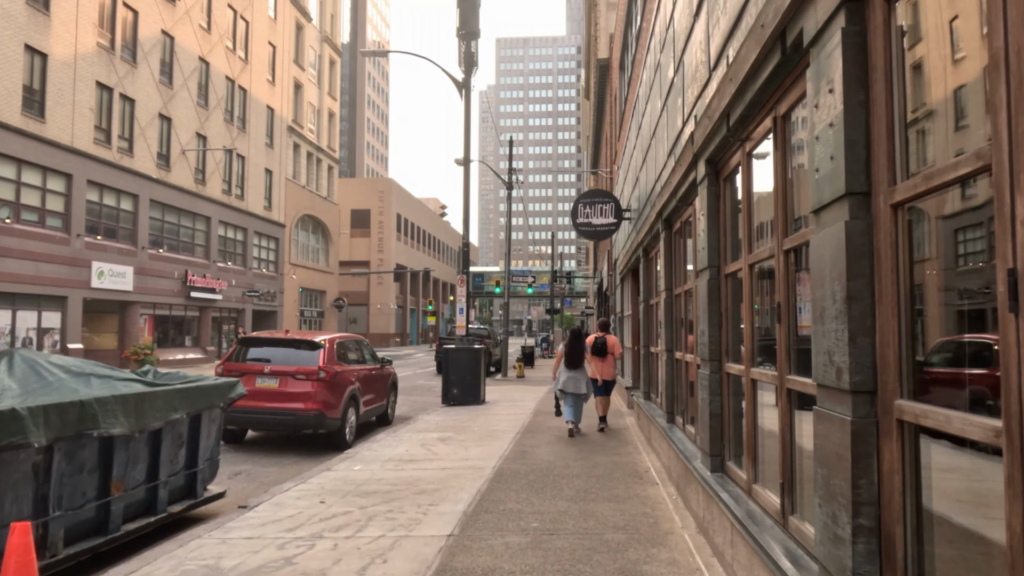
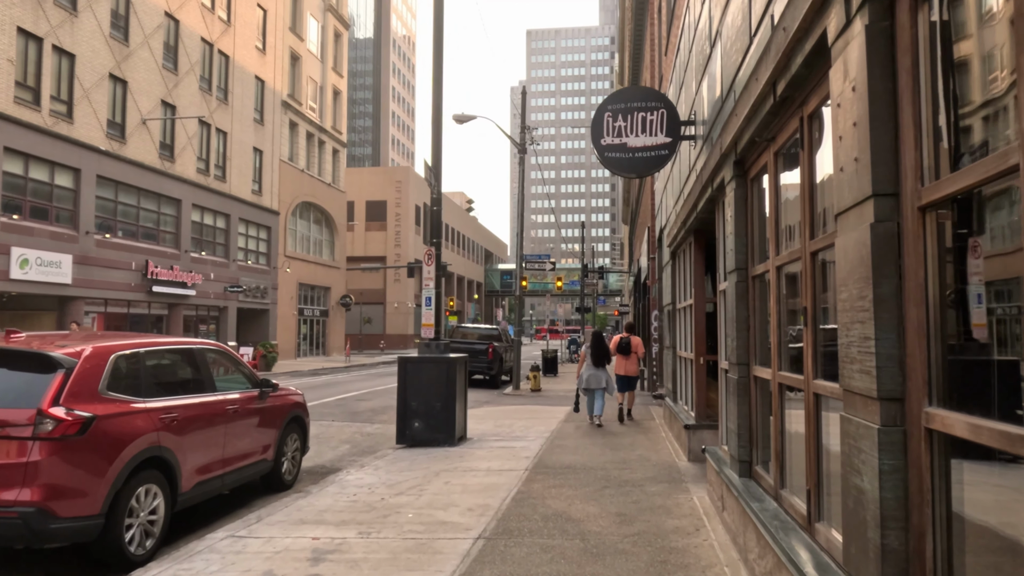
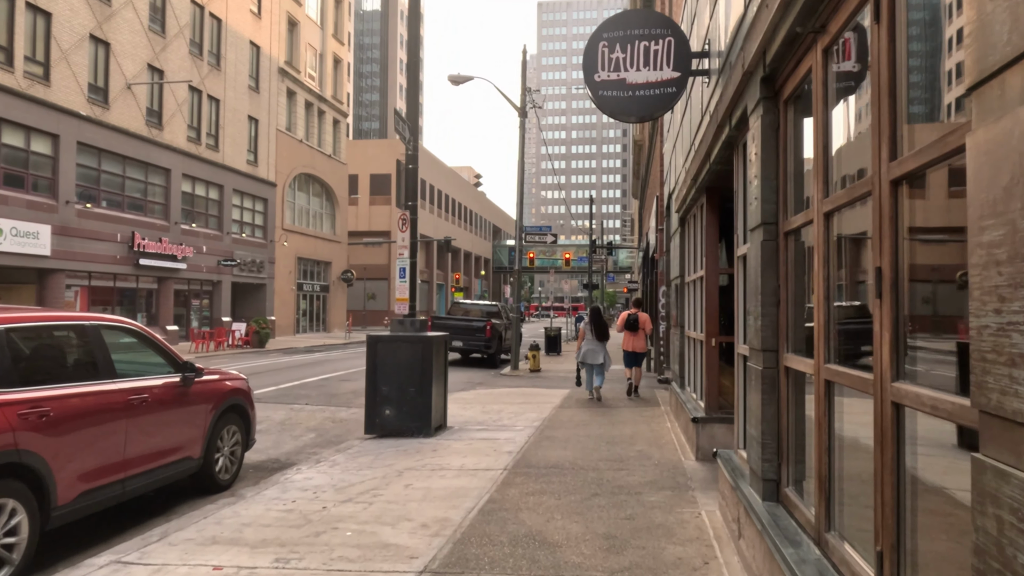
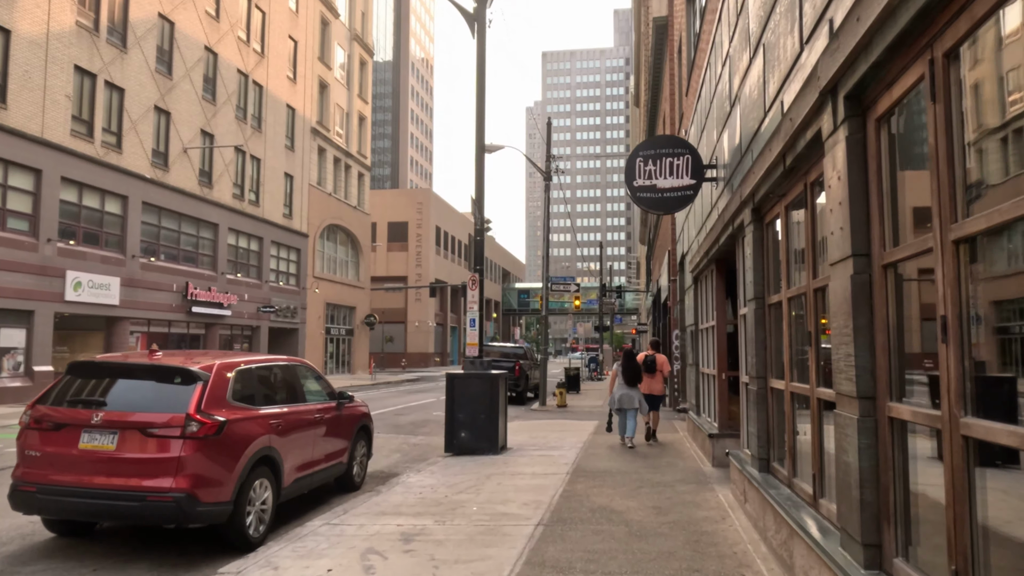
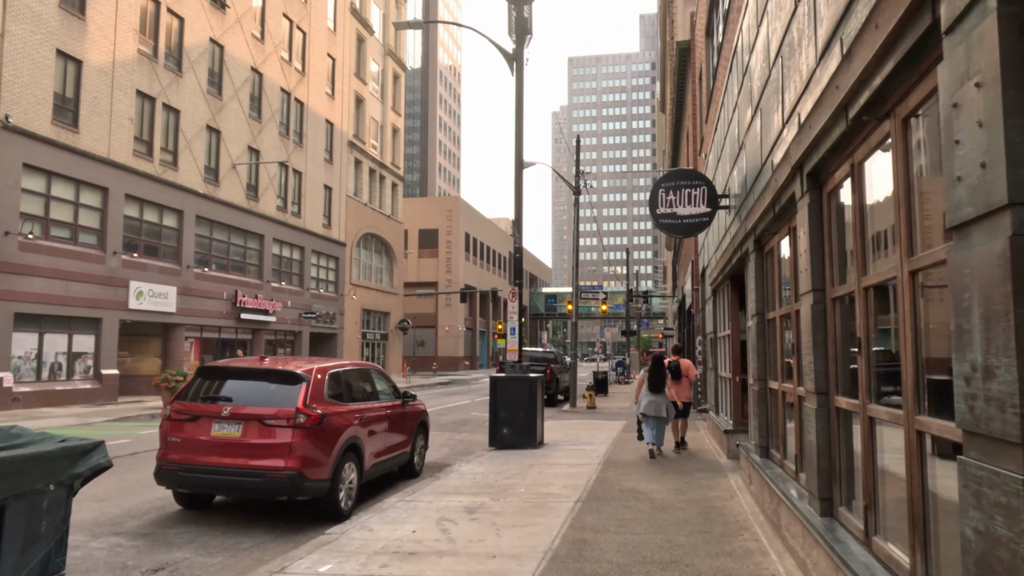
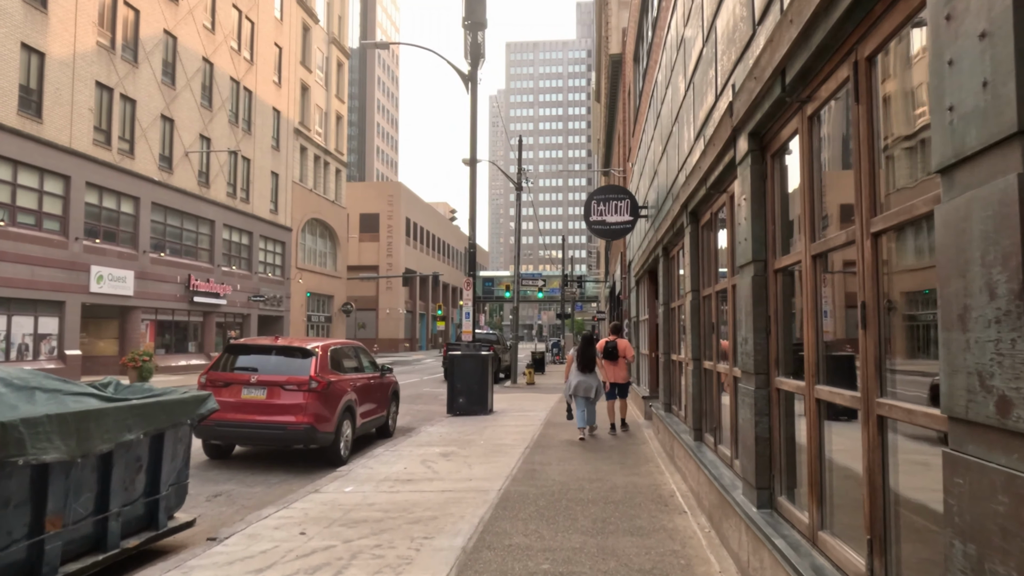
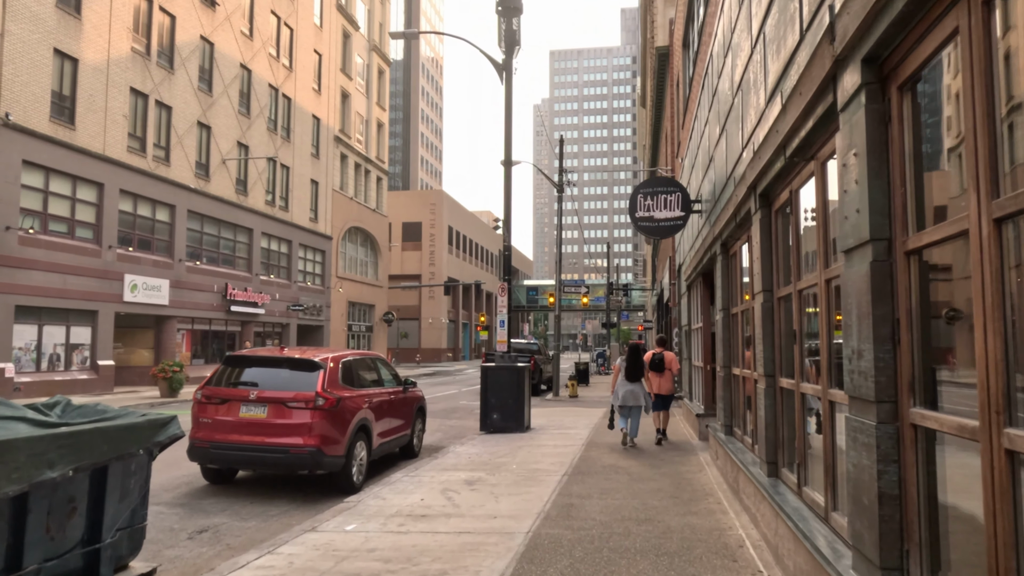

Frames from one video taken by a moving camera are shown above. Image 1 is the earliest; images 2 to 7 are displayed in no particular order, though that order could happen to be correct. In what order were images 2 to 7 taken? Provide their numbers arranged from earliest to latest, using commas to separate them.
6, 7, 5, 4, 2, 3
